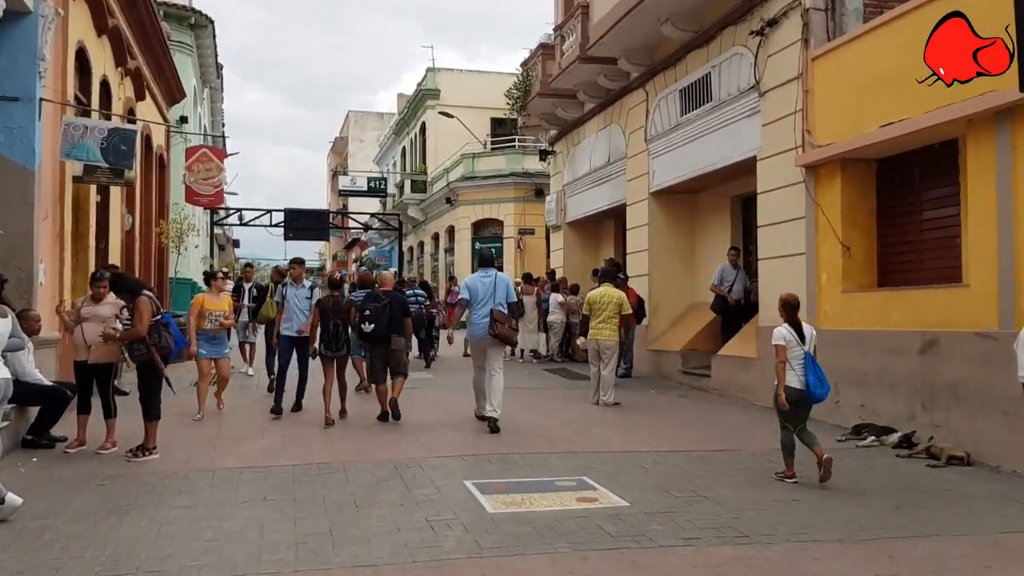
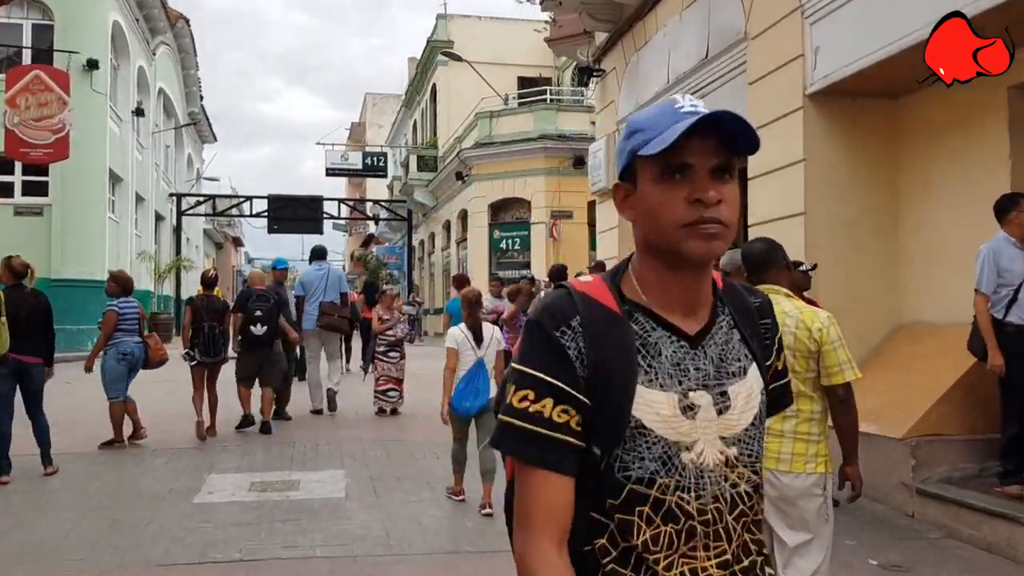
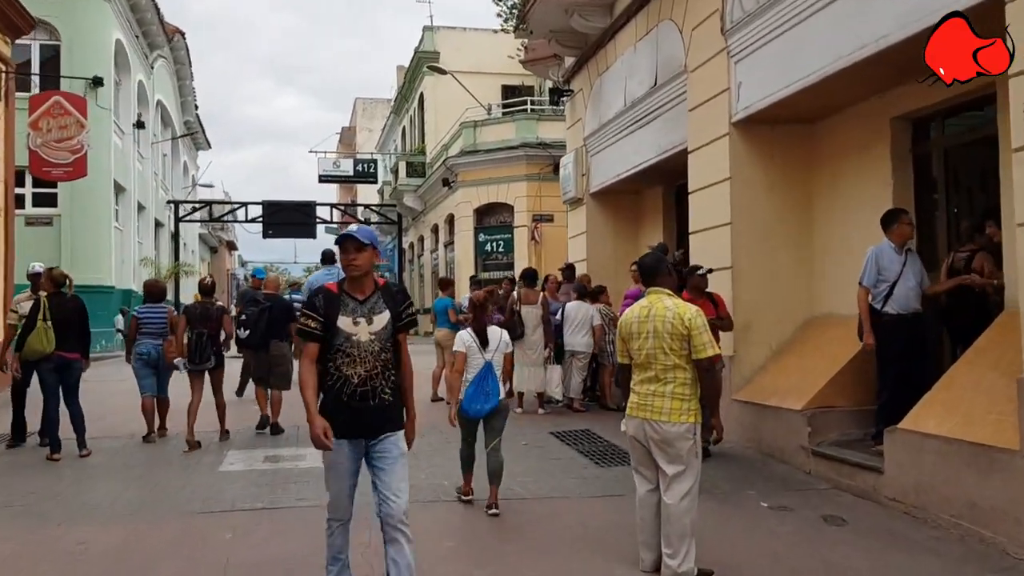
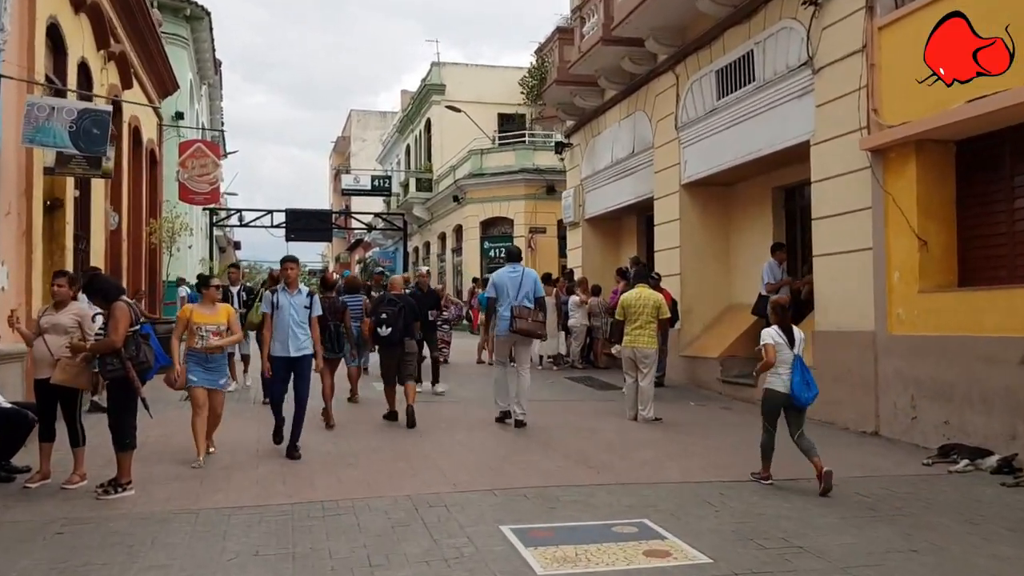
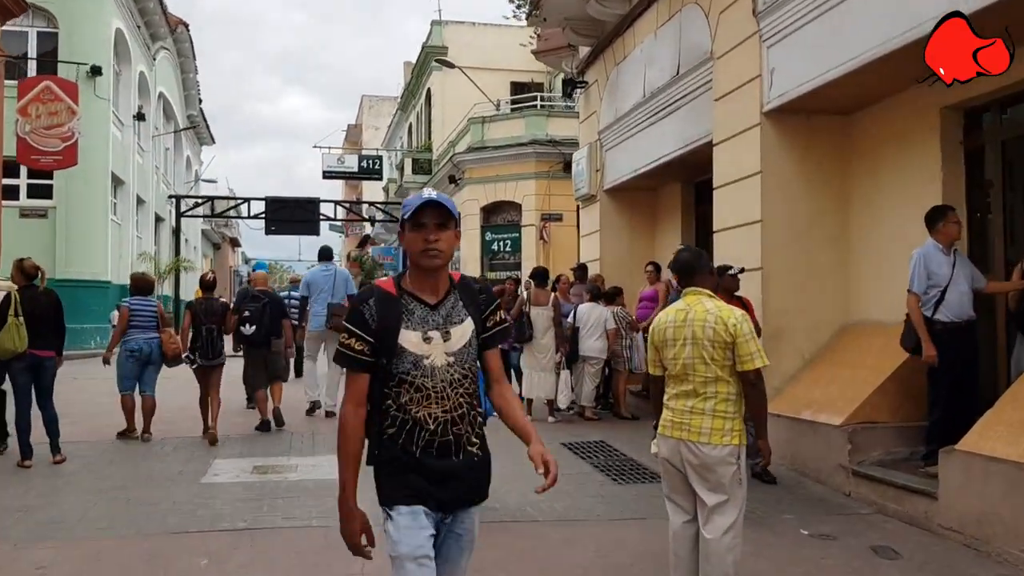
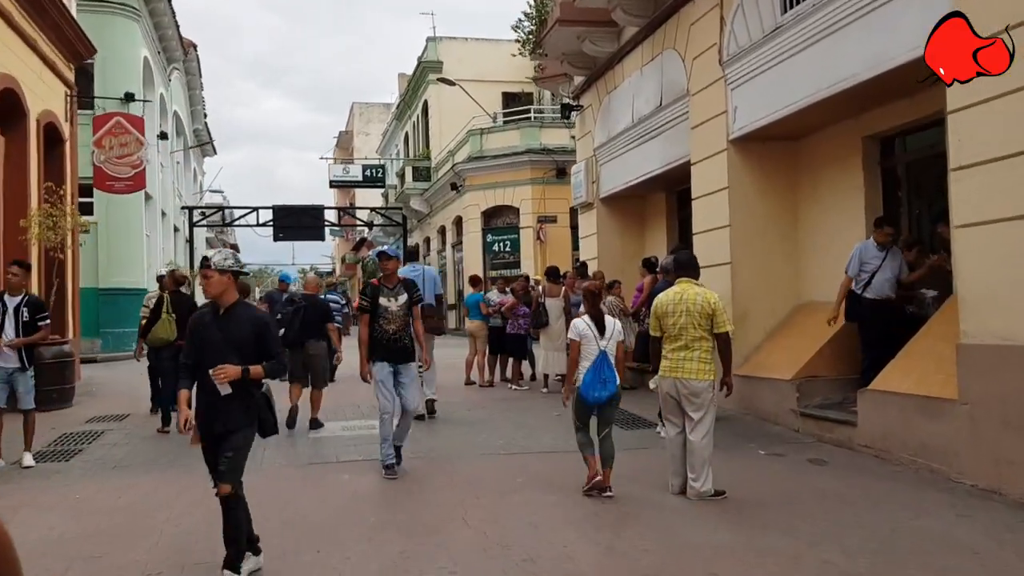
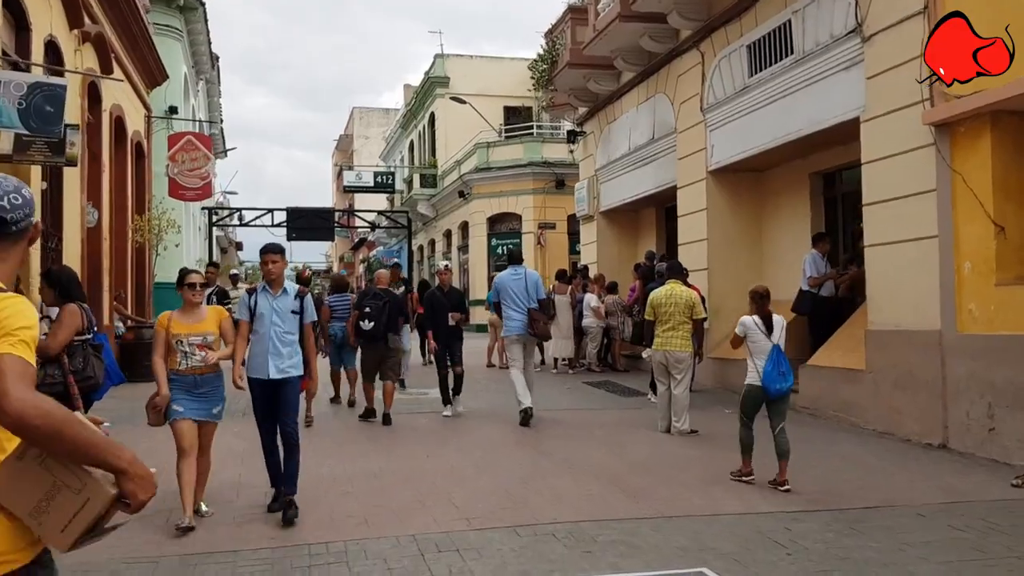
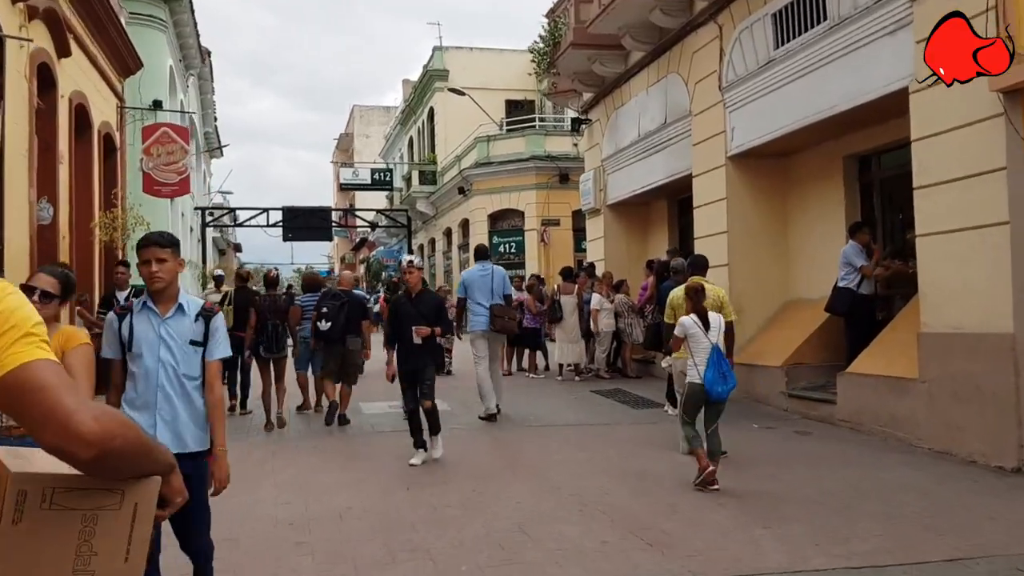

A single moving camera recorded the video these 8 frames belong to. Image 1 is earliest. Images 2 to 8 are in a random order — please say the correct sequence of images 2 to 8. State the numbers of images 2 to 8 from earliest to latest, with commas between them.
4, 7, 8, 6, 3, 5, 2
